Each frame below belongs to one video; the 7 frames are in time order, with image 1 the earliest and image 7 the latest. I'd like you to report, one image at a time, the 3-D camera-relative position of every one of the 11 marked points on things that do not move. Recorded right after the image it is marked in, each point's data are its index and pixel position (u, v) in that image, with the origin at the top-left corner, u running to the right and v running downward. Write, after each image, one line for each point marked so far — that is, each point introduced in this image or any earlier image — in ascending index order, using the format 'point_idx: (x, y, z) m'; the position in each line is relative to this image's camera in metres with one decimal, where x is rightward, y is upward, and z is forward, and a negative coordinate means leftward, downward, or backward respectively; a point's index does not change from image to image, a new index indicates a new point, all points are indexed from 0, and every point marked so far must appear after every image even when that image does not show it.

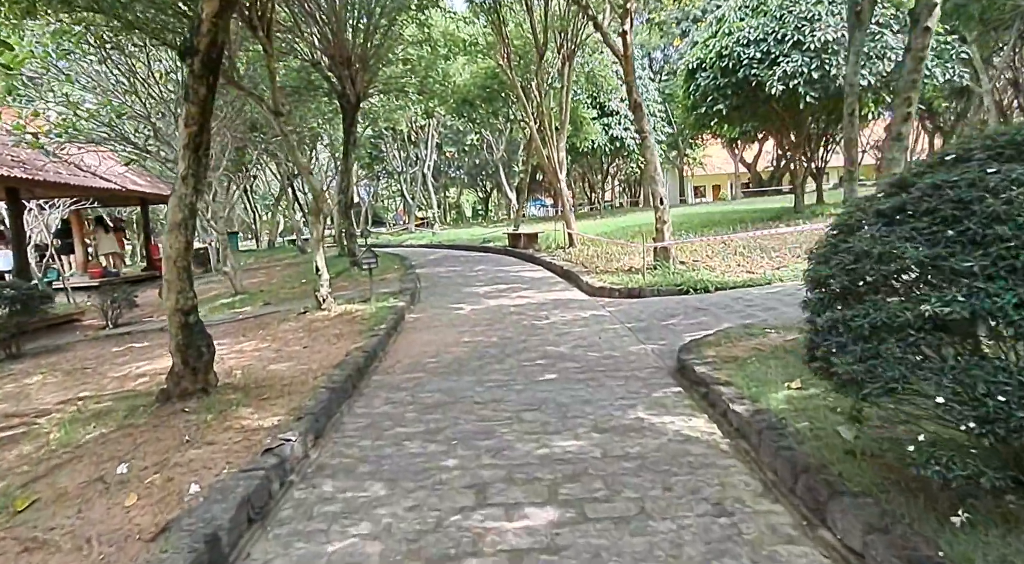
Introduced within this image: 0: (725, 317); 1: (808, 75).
0: (+2.2, -0.4, +7.4) m
1: (+6.2, +4.3, +14.7) m
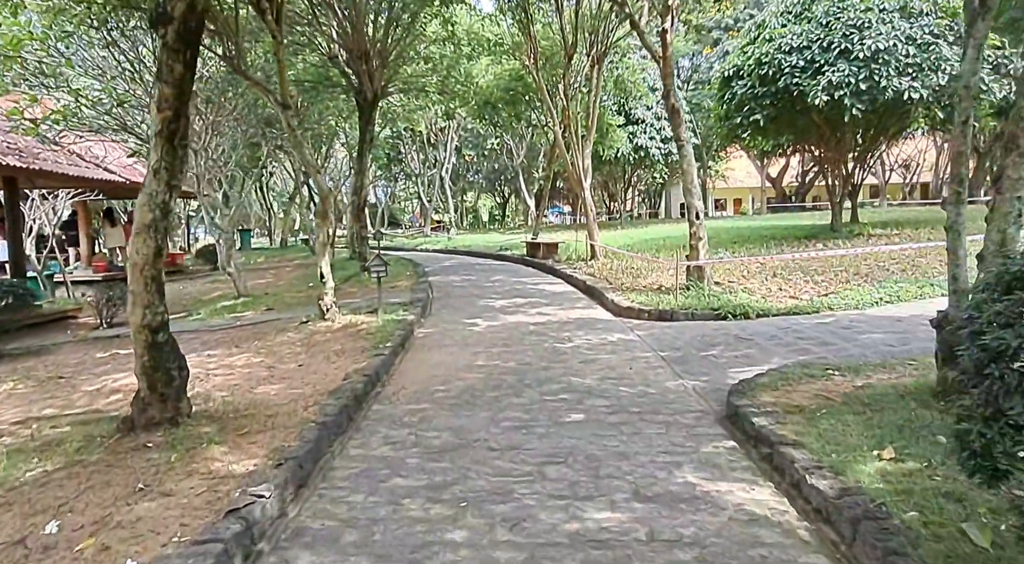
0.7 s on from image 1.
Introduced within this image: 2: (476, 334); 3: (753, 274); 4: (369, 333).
0: (+2.4, -0.7, +6.5) m
1: (+6.7, +3.8, +13.8) m
2: (-0.4, -0.6, +8.7) m
3: (+3.7, +0.1, +10.8) m
4: (-1.6, -0.6, +8.1) m
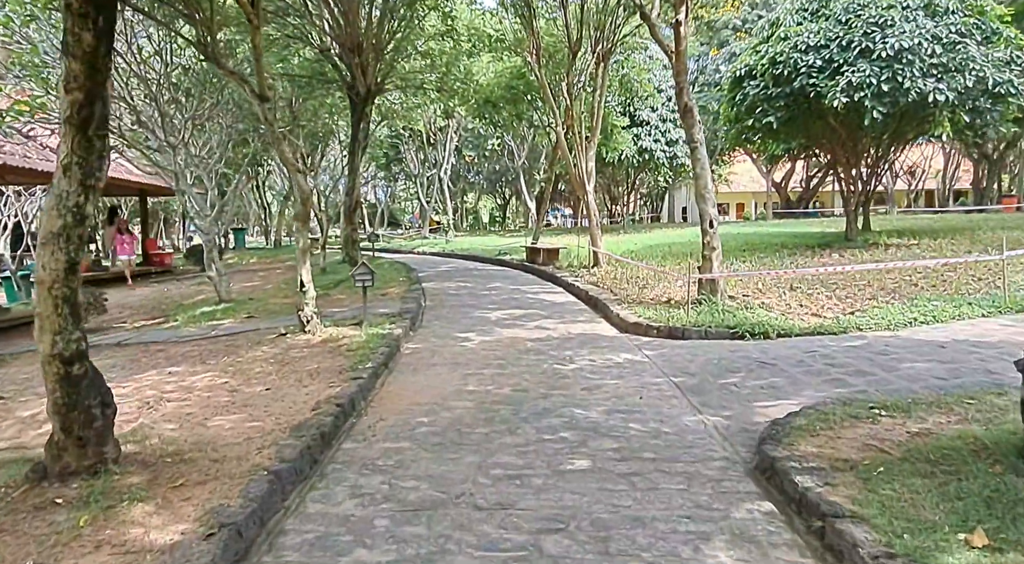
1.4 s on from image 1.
0: (+2.4, -0.8, +5.8) m
1: (+6.7, +3.6, +13.0) m
2: (-0.5, -0.8, +7.9) m
3: (+3.7, -0.1, +10.1) m
4: (-1.7, -0.7, +7.4) m
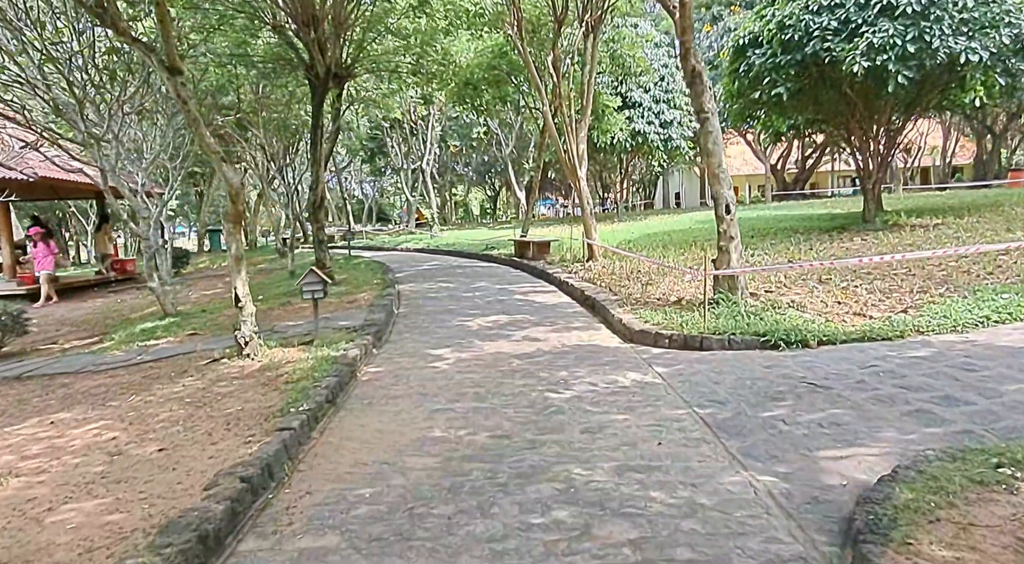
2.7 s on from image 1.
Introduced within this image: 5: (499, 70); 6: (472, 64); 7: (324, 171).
0: (+2.2, -0.8, +4.3) m
1: (+6.4, +3.8, +11.5) m
2: (-0.7, -0.9, +6.5) m
3: (+3.5, 0.0, +8.6) m
4: (-1.8, -0.8, +5.9) m
5: (-0.3, +5.5, +18.4) m
6: (-1.0, +5.5, +17.9) m
7: (-3.5, +2.1, +13.1) m
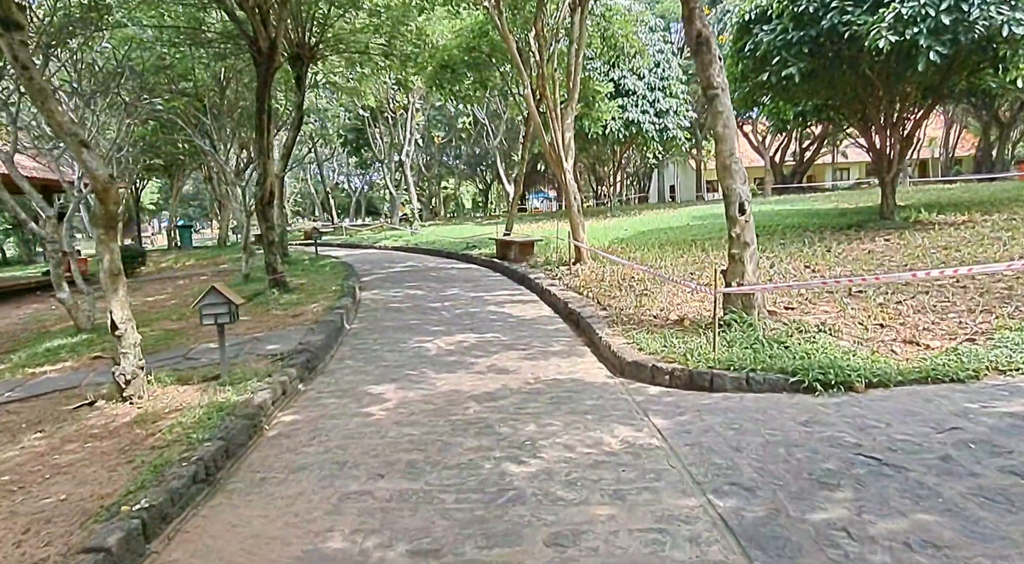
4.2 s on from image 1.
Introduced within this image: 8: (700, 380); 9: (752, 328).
0: (+1.9, -1.0, +2.8) m
1: (+6.0, +3.7, +10.0) m
2: (-1.0, -1.0, +4.9) m
3: (+3.1, -0.1, +7.1) m
4: (-2.2, -1.0, +4.3) m
5: (-0.8, +5.5, +16.8) m
6: (-1.4, +5.4, +16.3) m
7: (-3.9, +2.0, +11.5) m
8: (+1.4, -0.7, +5.3) m
9: (+2.0, -0.4, +6.0) m
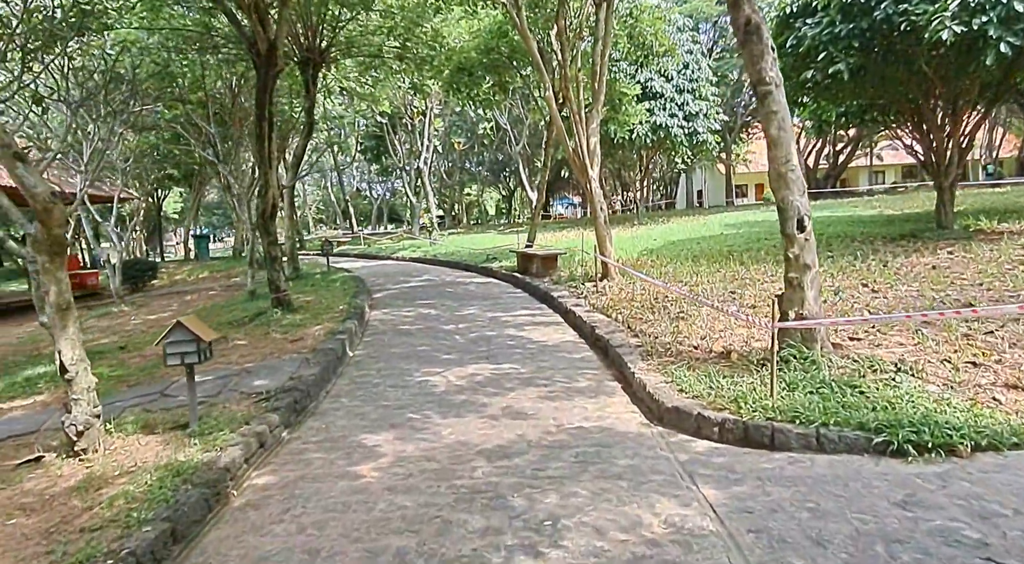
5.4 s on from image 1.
0: (+1.9, -1.2, +1.8) m
1: (+6.3, +3.5, +8.9) m
2: (-0.9, -1.2, +4.1) m
3: (+3.3, -0.4, +6.1) m
4: (-2.1, -1.2, +3.5) m
5: (-0.3, +5.1, +16.0) m
6: (-1.0, +5.1, +15.5) m
7: (-3.6, +1.7, +10.8) m
8: (+1.5, -0.9, +4.4) m
9: (+2.2, -0.6, +5.0) m
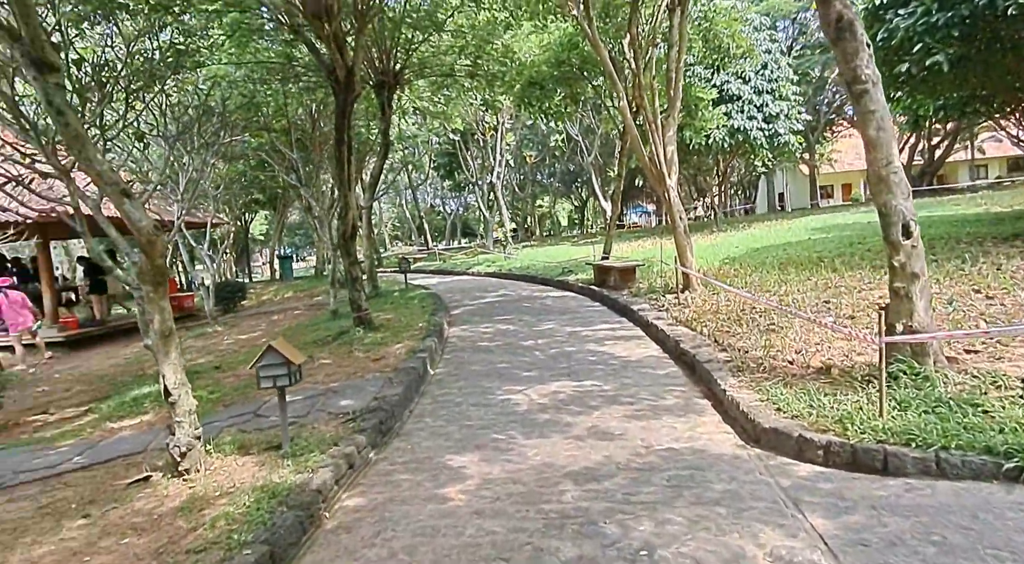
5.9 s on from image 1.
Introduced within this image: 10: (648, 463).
0: (+2.2, -1.2, +1.5) m
1: (+7.1, +3.5, +8.2) m
2: (-0.4, -1.4, +4.0) m
3: (+4.0, -0.4, +5.6) m
4: (-1.6, -1.4, +3.6) m
5: (+1.3, +4.9, +15.9) m
6: (+0.6, +4.8, +15.5) m
7: (-2.4, +1.4, +11.0) m
8: (+2.0, -1.0, +4.1) m
9: (+2.8, -0.7, +4.7) m
10: (+0.9, -1.2, +4.6) m
